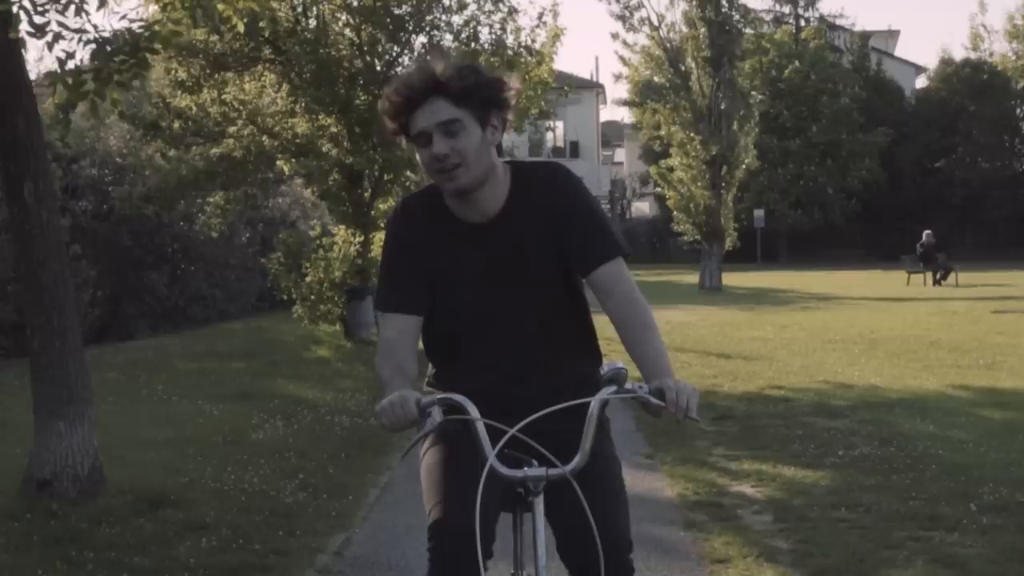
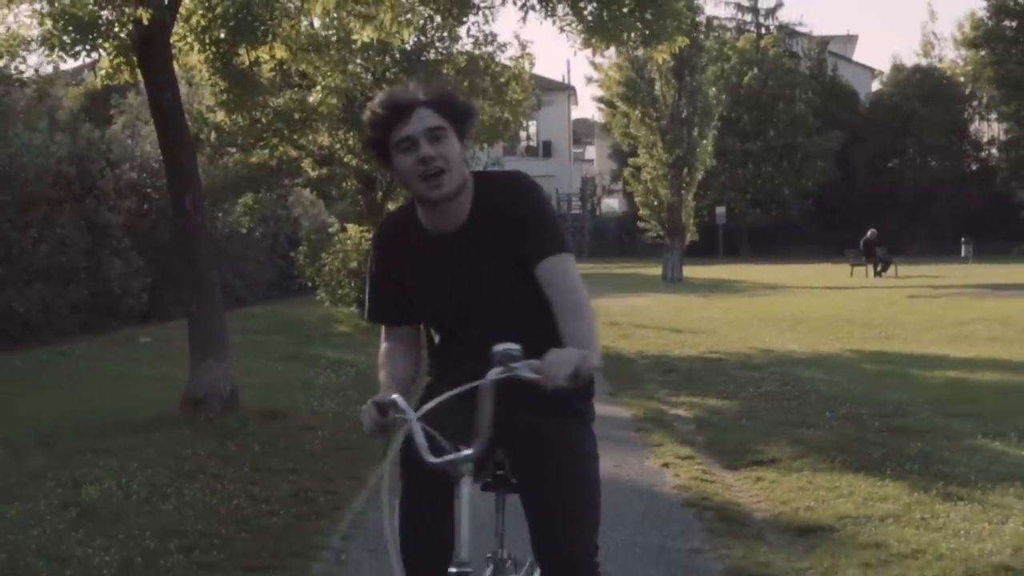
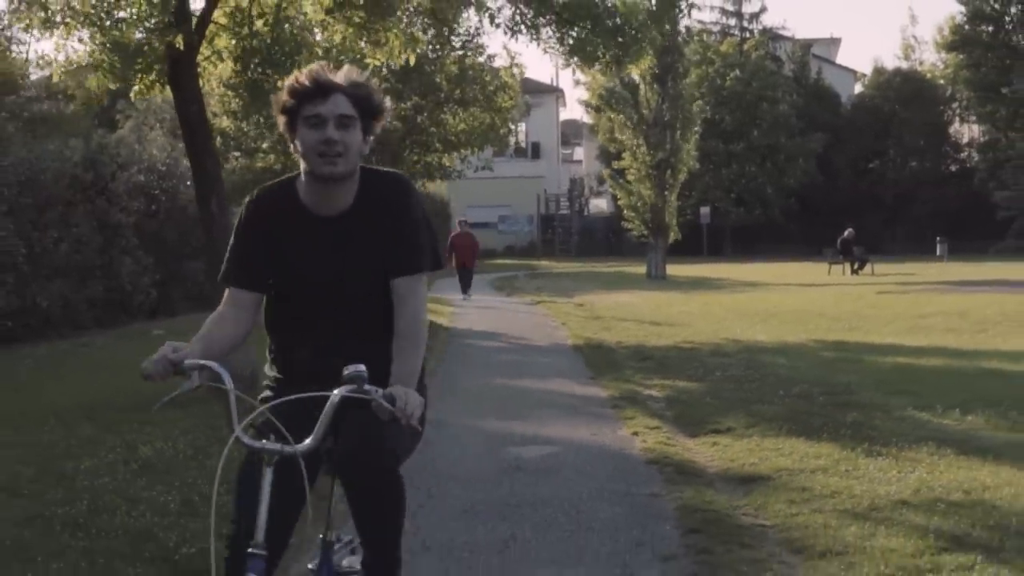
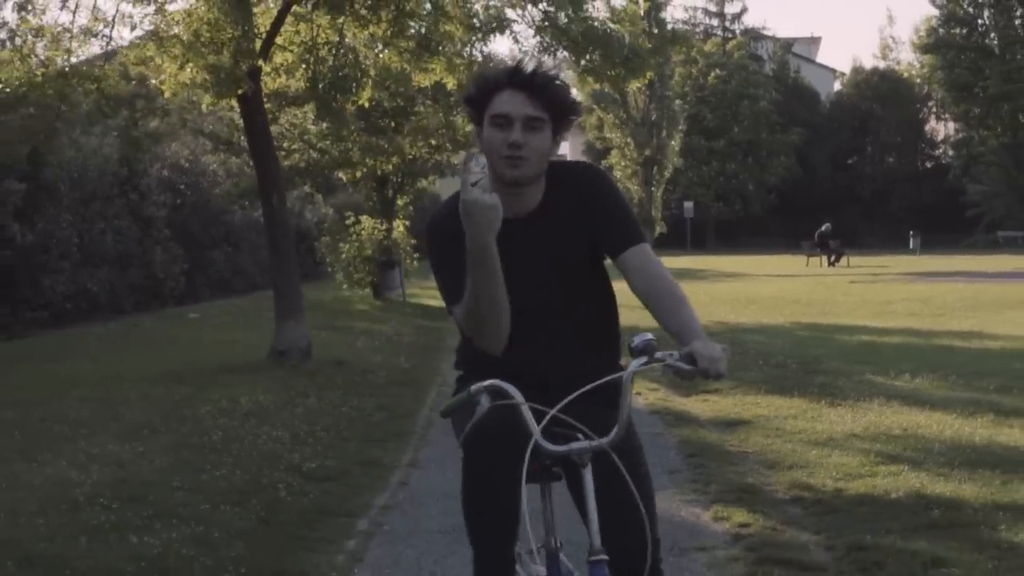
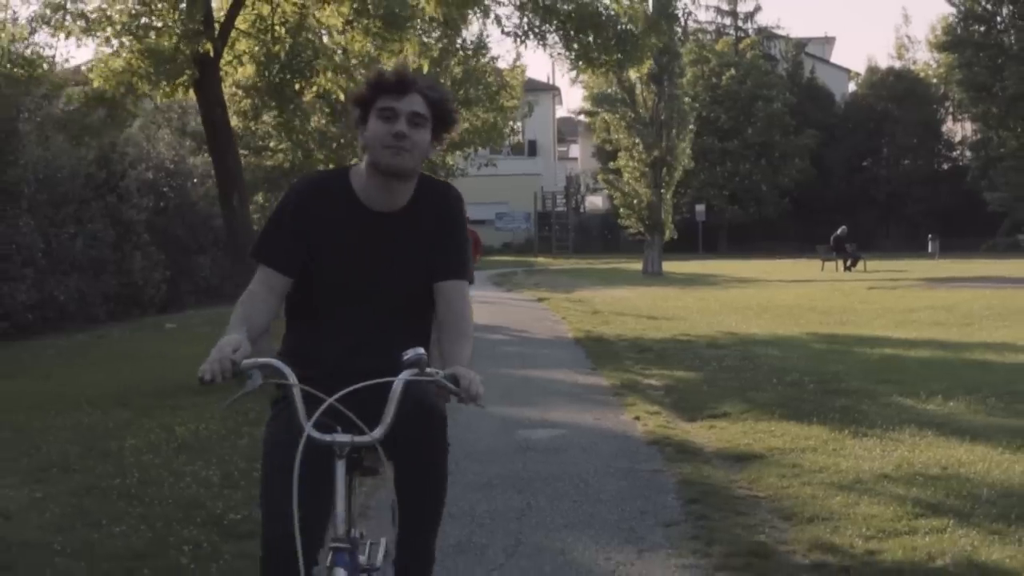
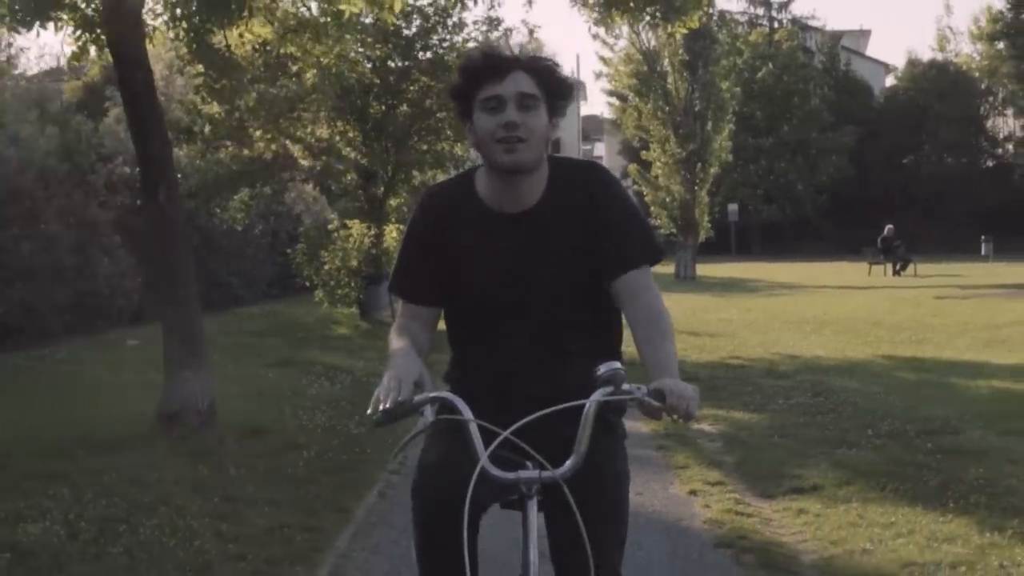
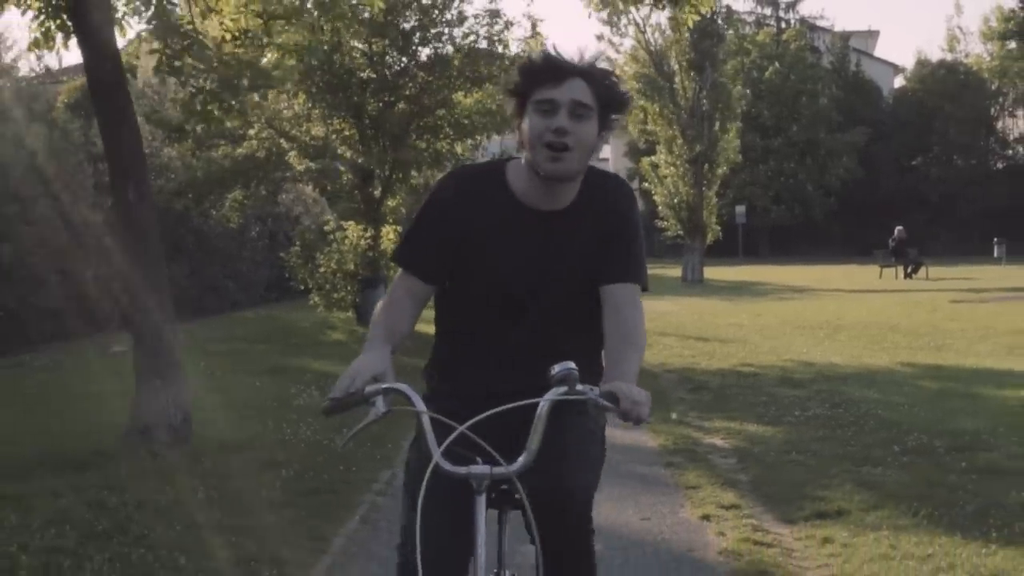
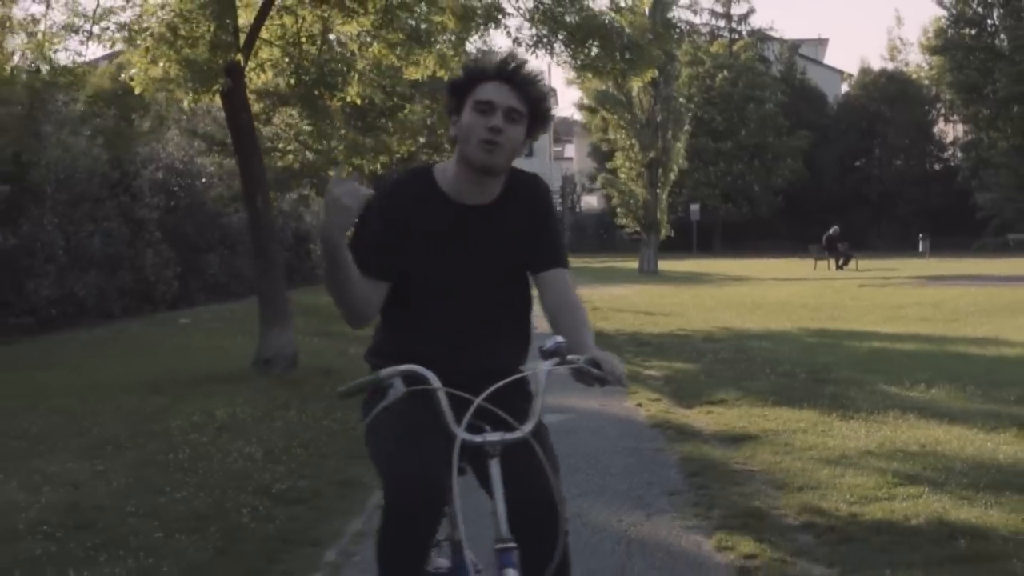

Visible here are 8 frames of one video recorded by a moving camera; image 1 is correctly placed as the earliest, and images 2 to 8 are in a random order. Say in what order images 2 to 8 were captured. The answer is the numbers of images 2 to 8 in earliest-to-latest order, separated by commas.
7, 6, 2, 3, 5, 8, 4
